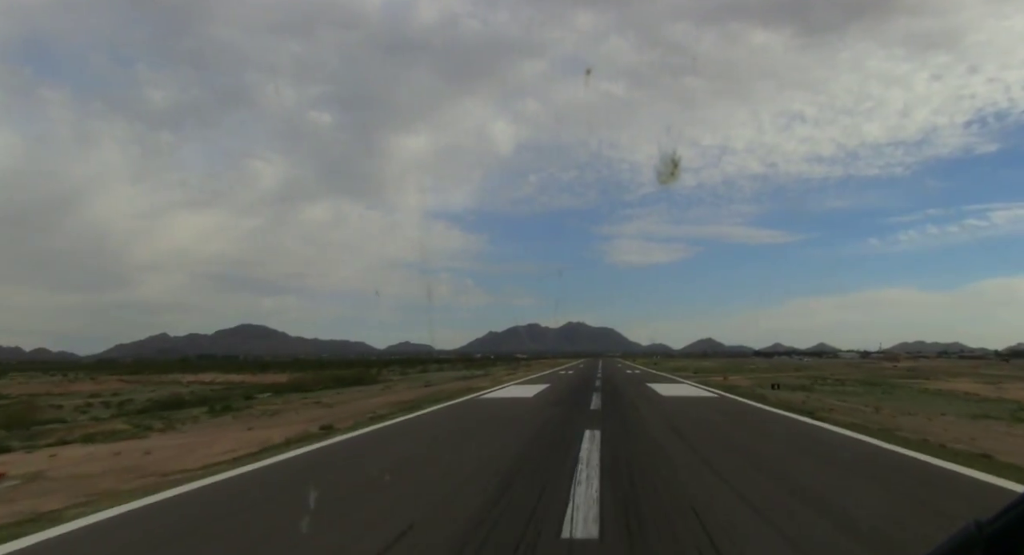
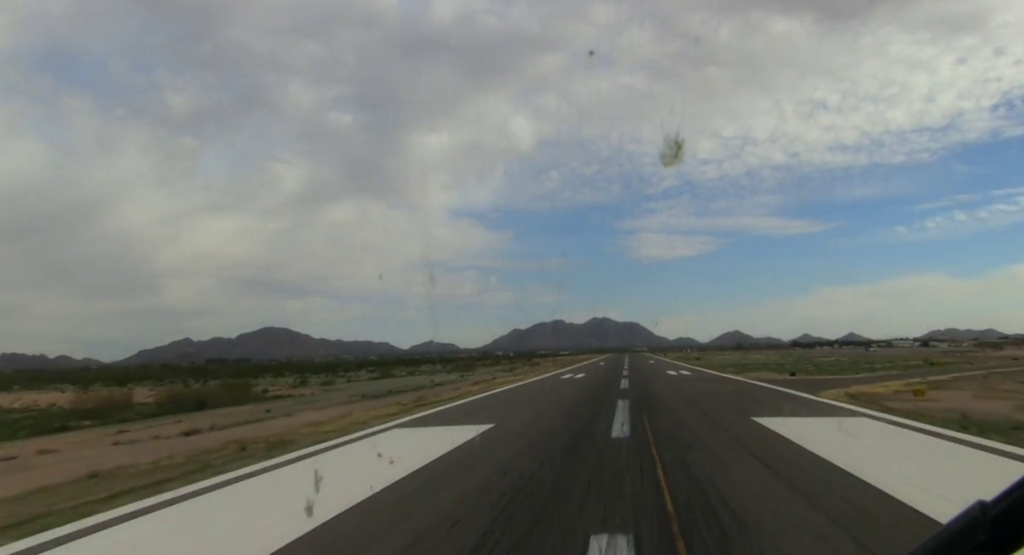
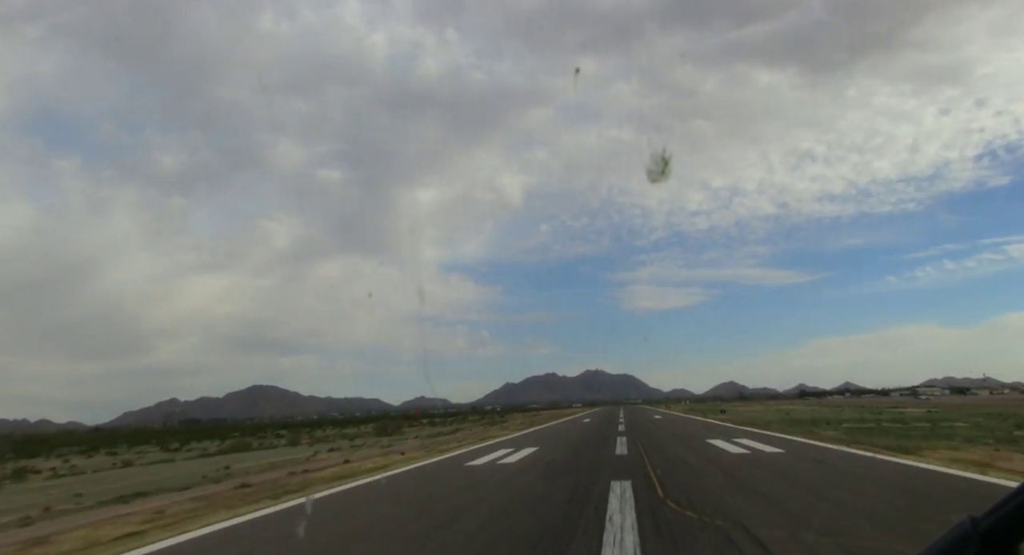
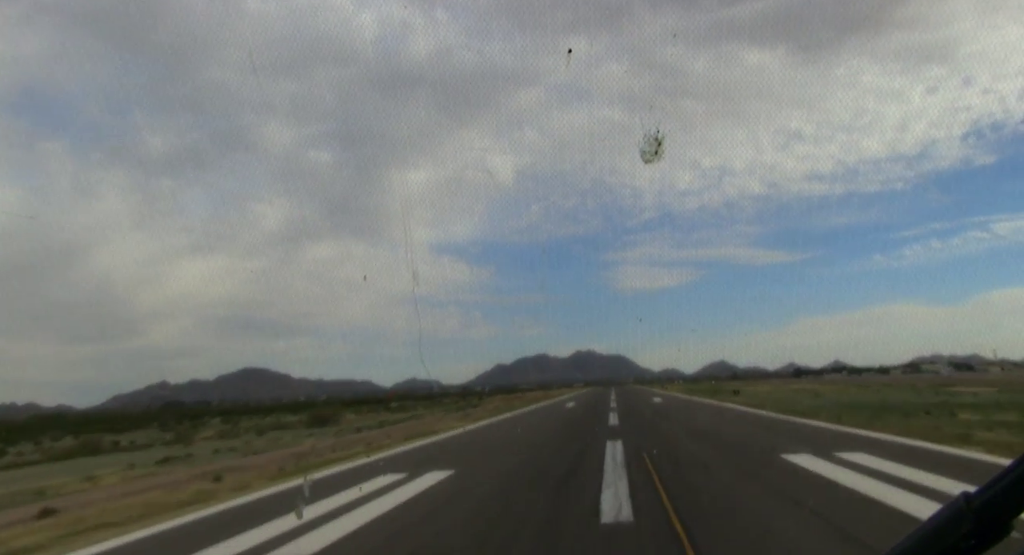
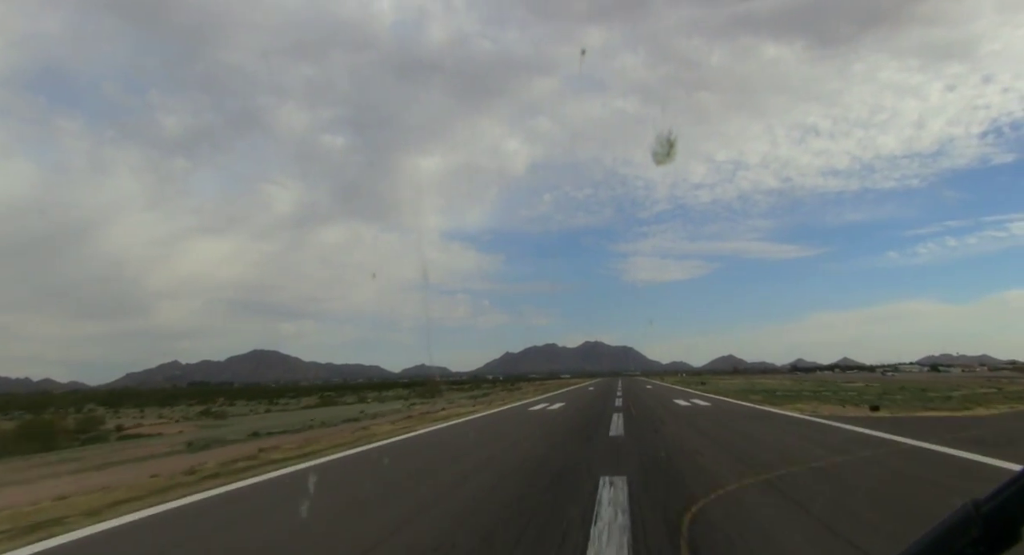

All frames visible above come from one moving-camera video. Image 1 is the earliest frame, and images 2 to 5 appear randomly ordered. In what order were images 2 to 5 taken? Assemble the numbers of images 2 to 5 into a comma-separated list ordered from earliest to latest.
2, 5, 3, 4
